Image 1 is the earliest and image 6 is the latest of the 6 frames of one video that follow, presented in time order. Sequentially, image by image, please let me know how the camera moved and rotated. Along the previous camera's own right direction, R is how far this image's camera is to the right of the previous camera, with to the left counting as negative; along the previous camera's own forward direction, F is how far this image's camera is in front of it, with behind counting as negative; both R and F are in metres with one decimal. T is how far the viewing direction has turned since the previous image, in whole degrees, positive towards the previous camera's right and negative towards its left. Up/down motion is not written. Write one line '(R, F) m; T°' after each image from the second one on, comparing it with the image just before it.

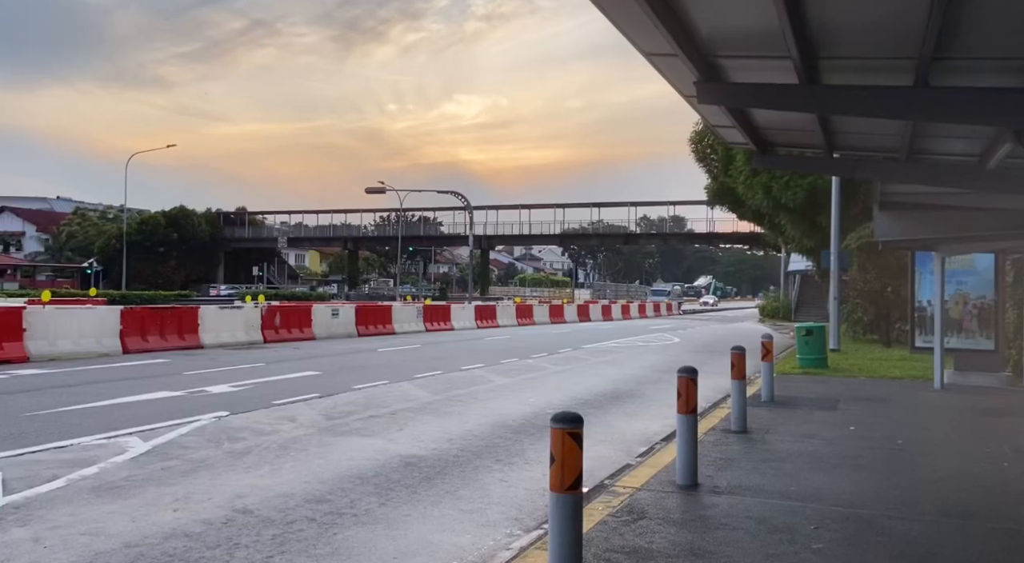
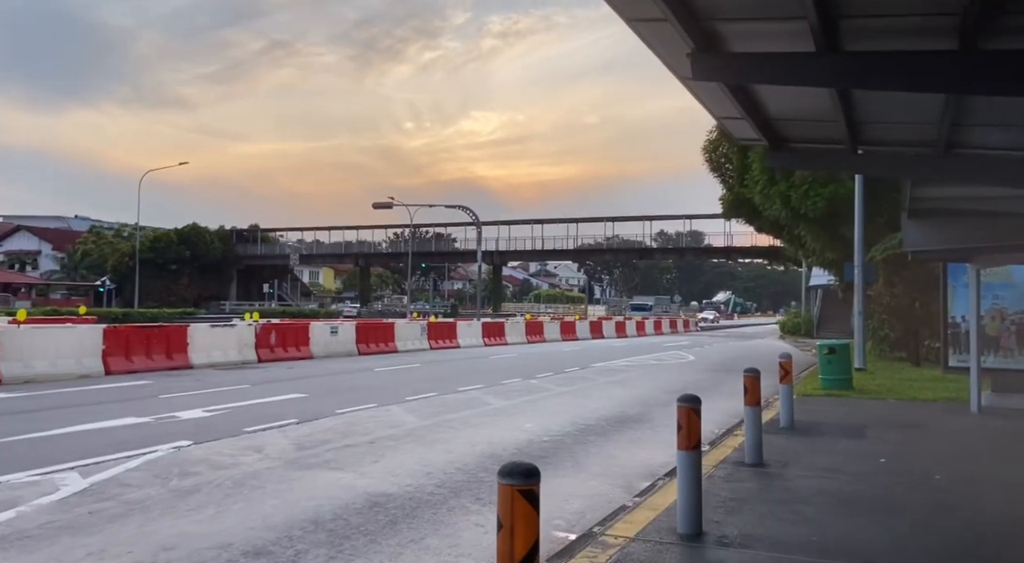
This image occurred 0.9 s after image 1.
(+0.3, +0.9) m; -1°
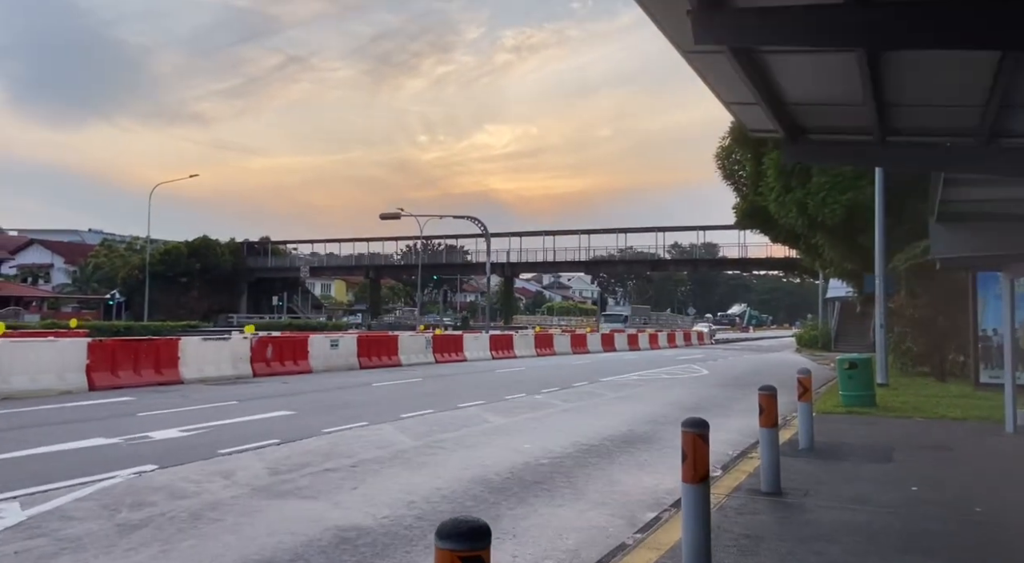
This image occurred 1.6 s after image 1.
(+0.2, +0.8) m; -1°
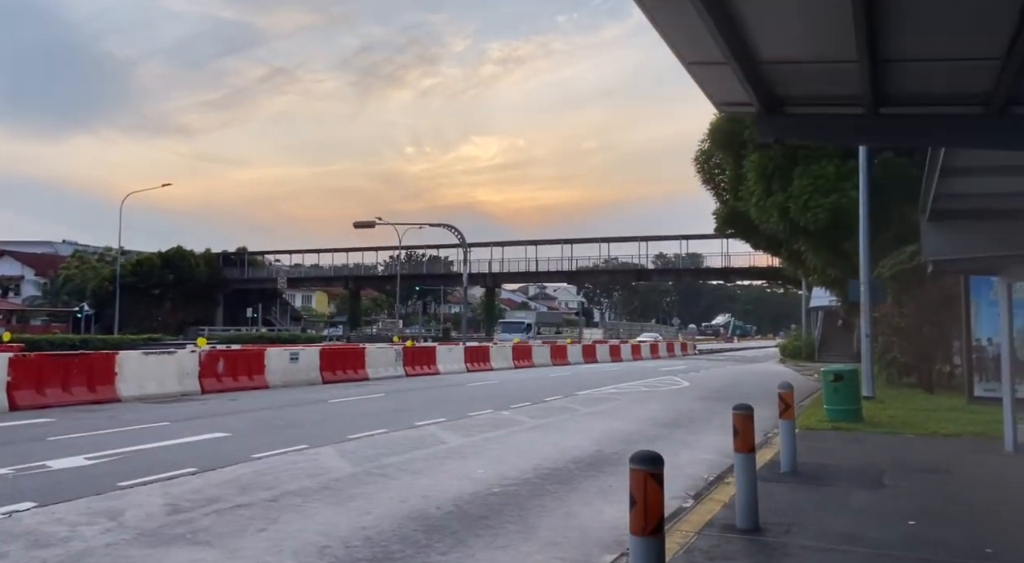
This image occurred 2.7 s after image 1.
(+0.4, +1.1) m; +1°
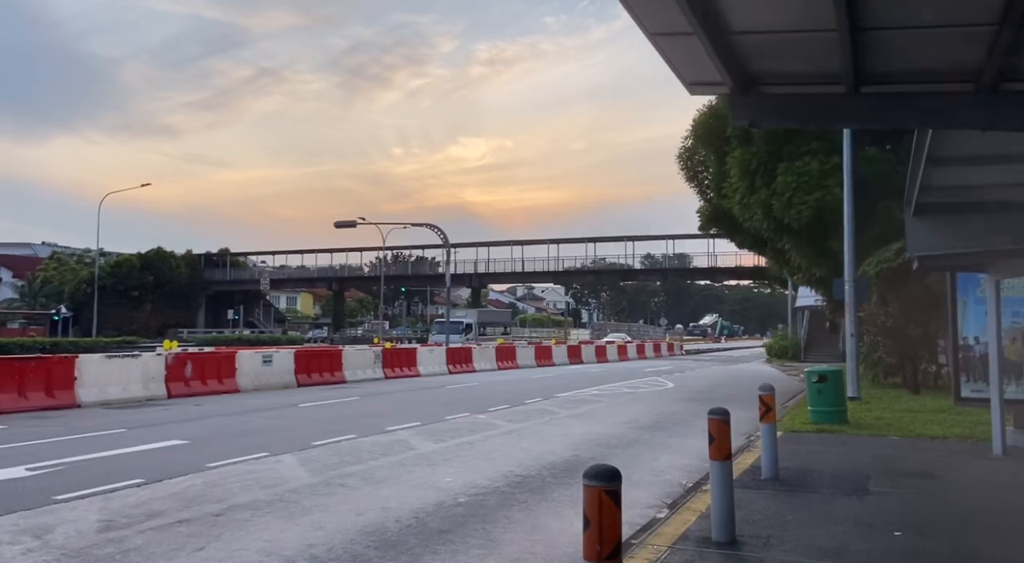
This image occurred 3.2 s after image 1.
(+0.2, +0.5) m; +1°
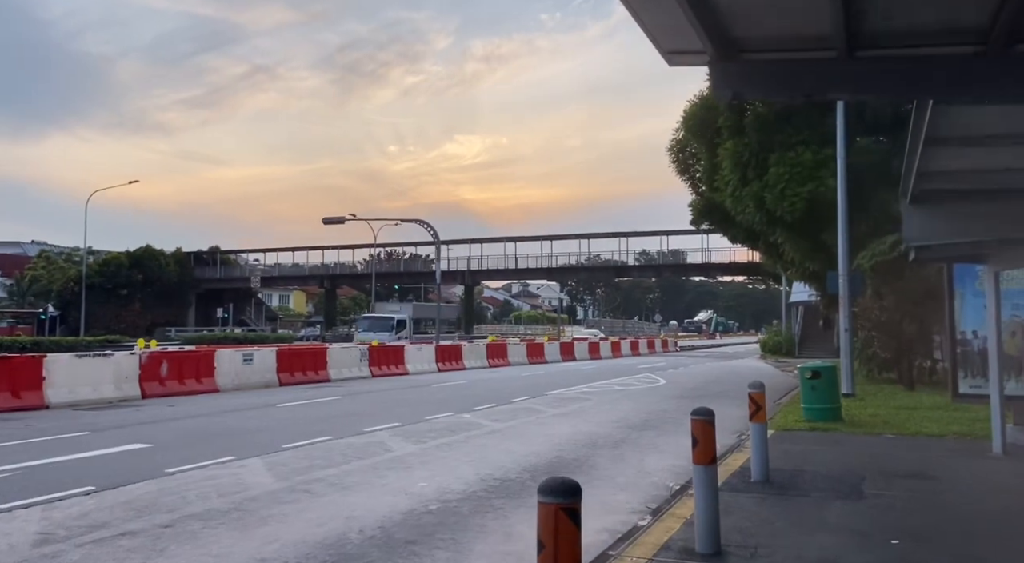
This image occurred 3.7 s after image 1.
(+0.2, +0.5) m; 0°
